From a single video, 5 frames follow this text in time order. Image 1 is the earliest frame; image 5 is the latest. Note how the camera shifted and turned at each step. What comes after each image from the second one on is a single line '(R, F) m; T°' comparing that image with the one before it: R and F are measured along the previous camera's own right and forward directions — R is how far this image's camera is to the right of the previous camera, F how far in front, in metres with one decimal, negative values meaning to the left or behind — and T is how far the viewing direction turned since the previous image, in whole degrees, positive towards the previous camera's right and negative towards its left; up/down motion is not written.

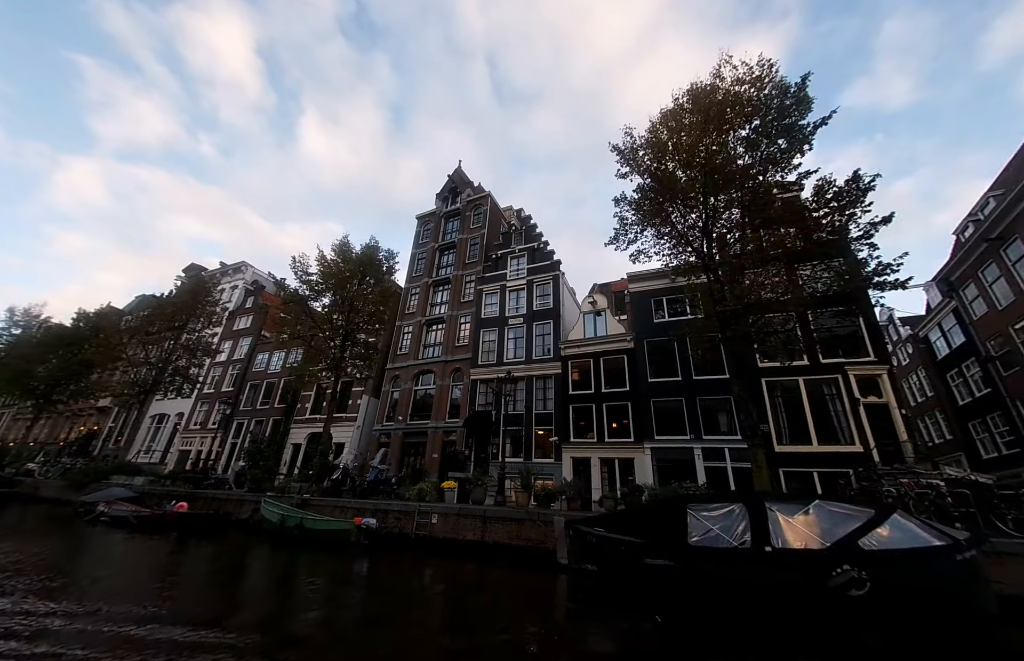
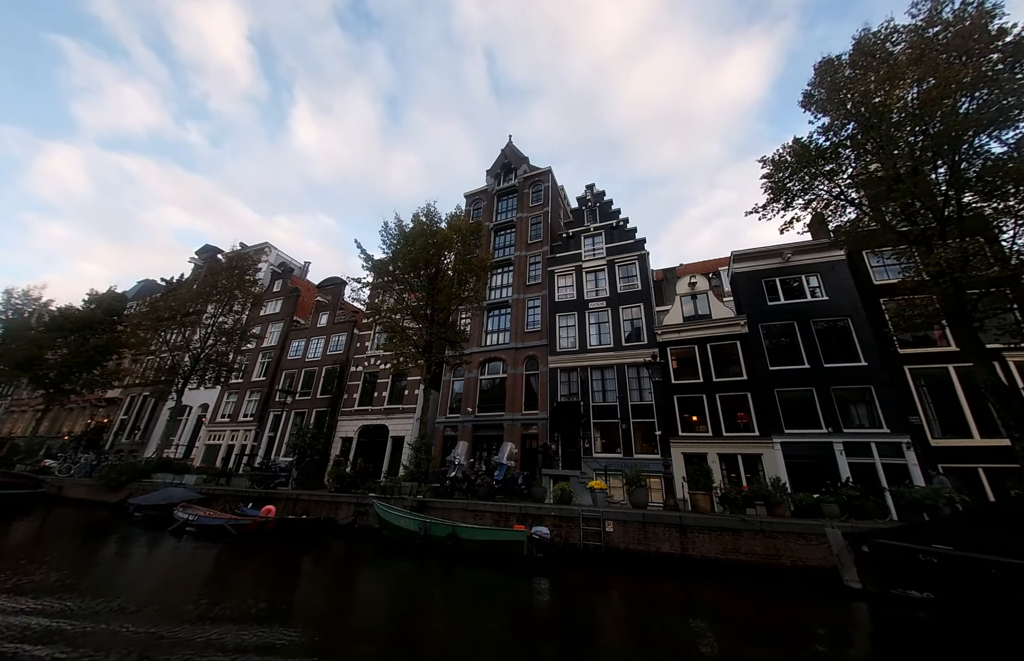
(-5.7, +2.3) m; +2°
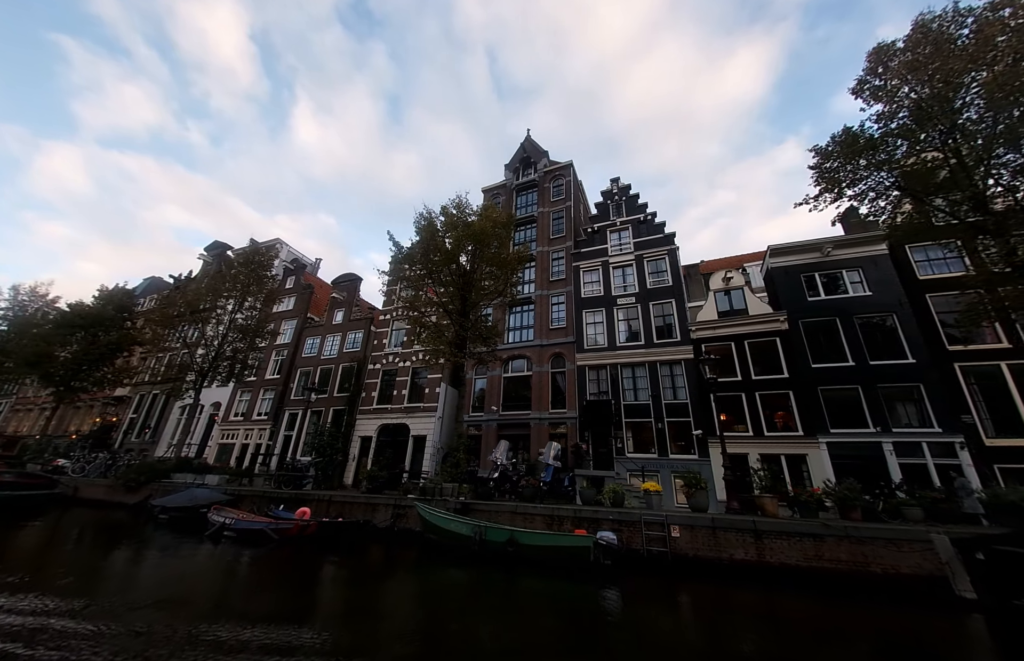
(-1.6, +0.6) m; 0°
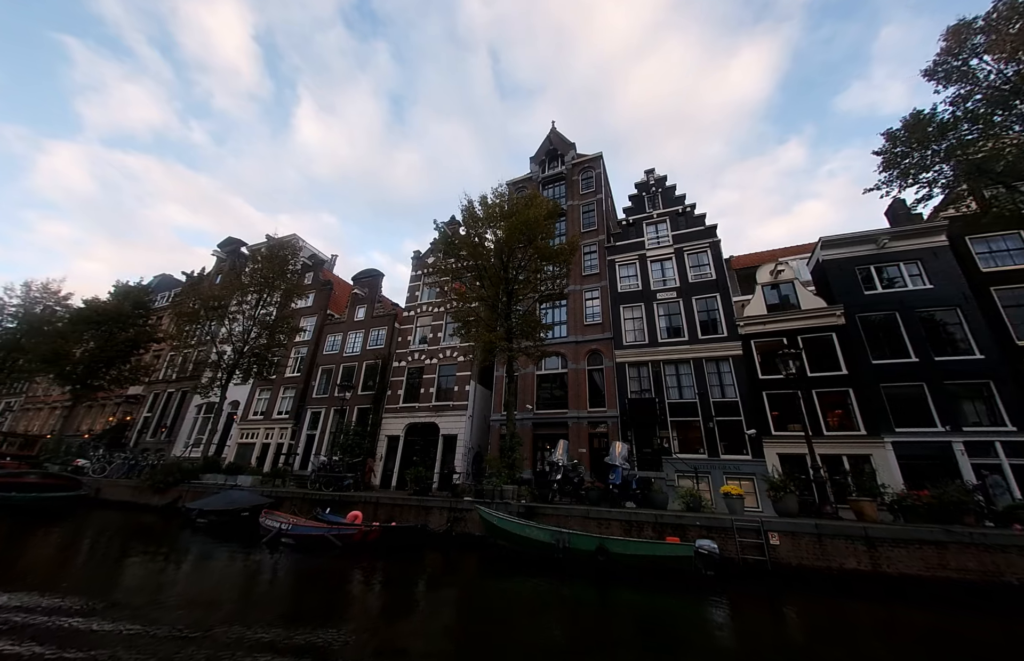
(-2.0, +0.8) m; 0°
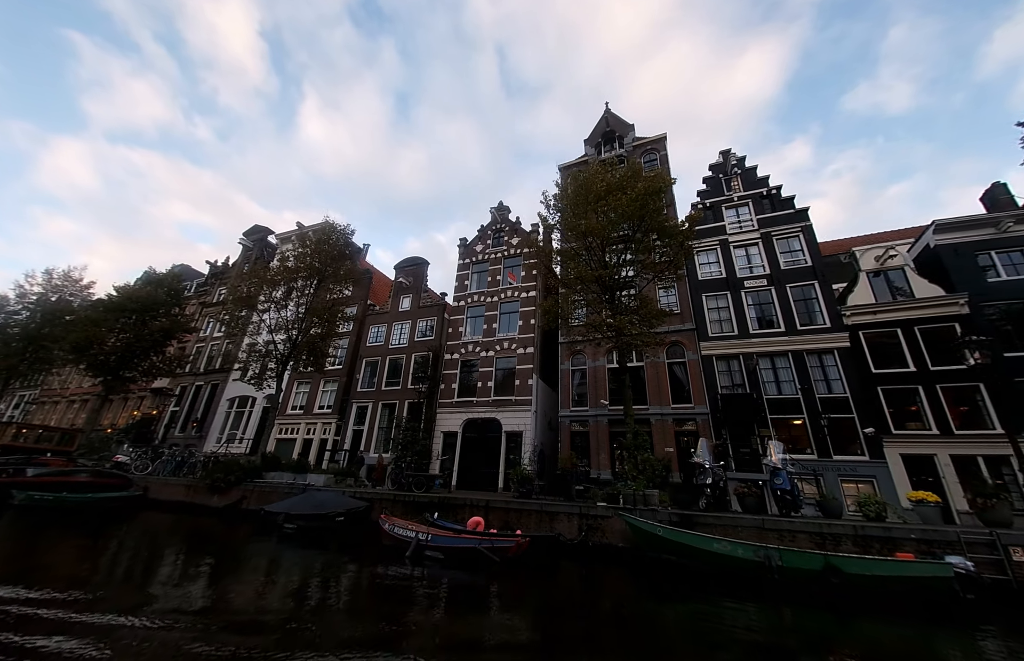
(-4.0, +1.5) m; 0°
